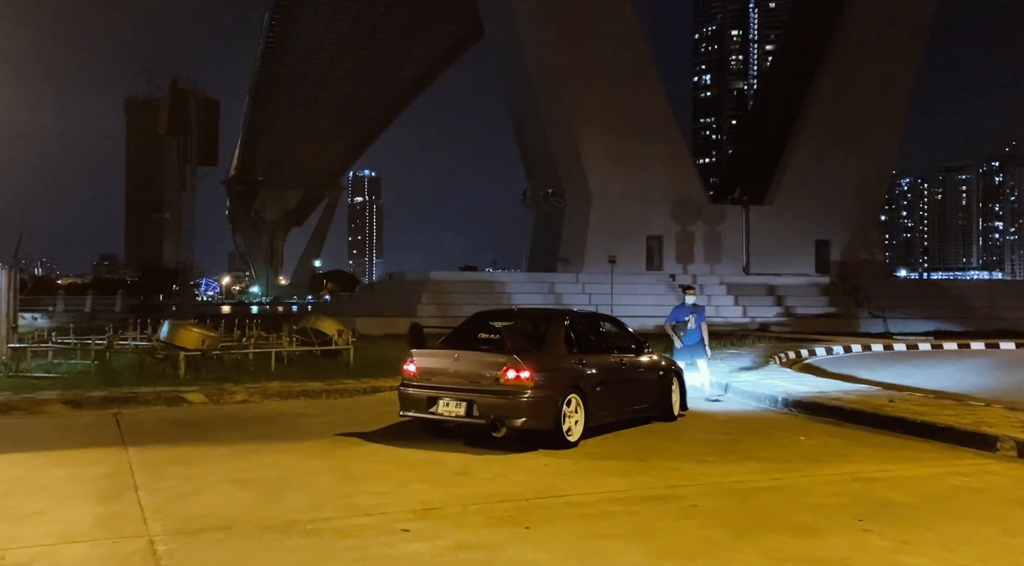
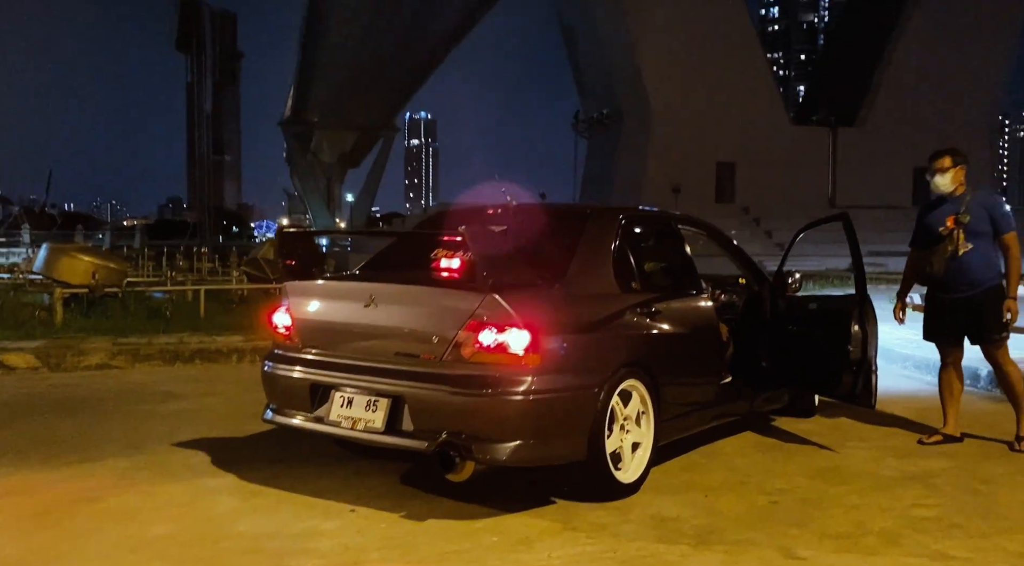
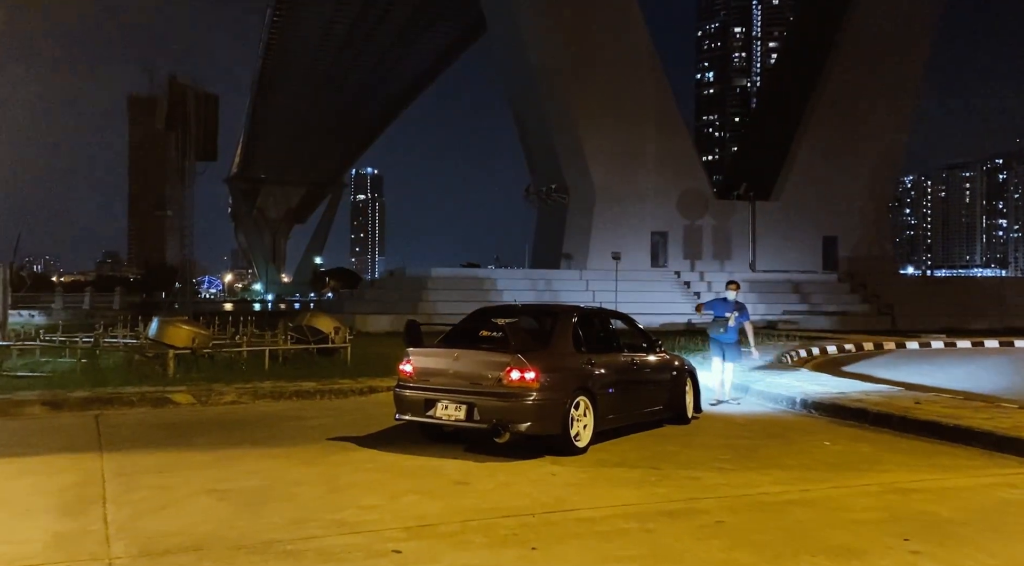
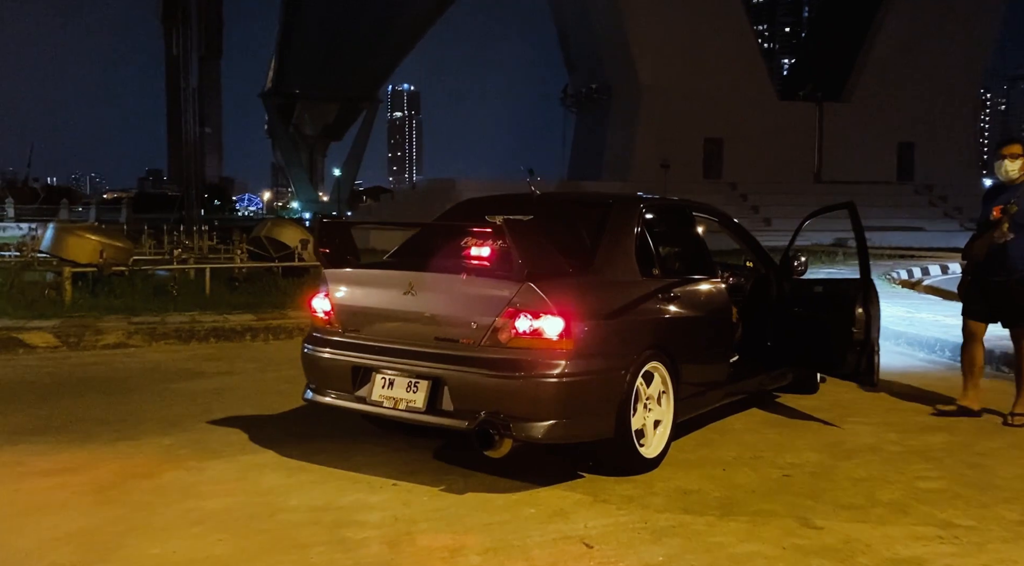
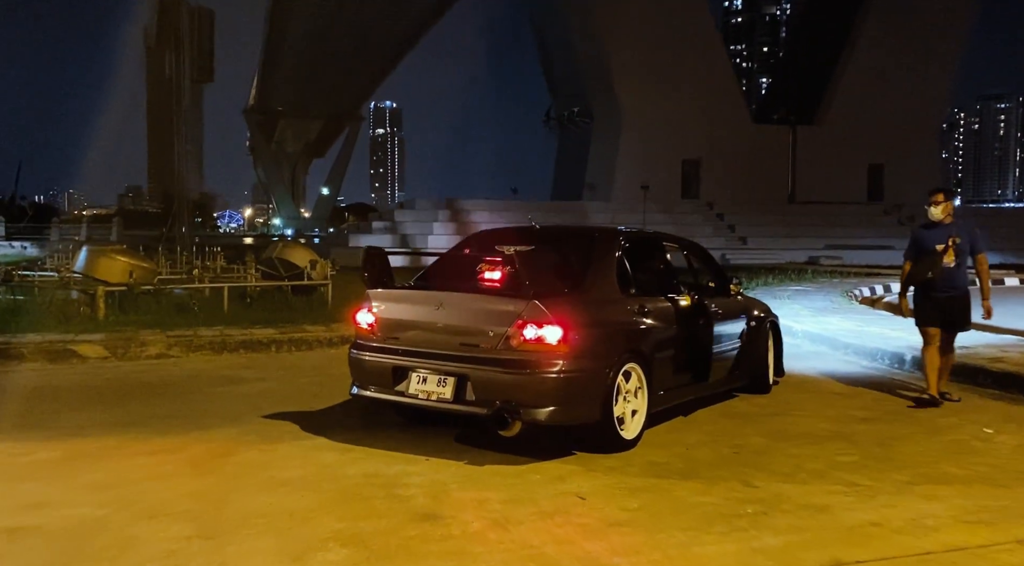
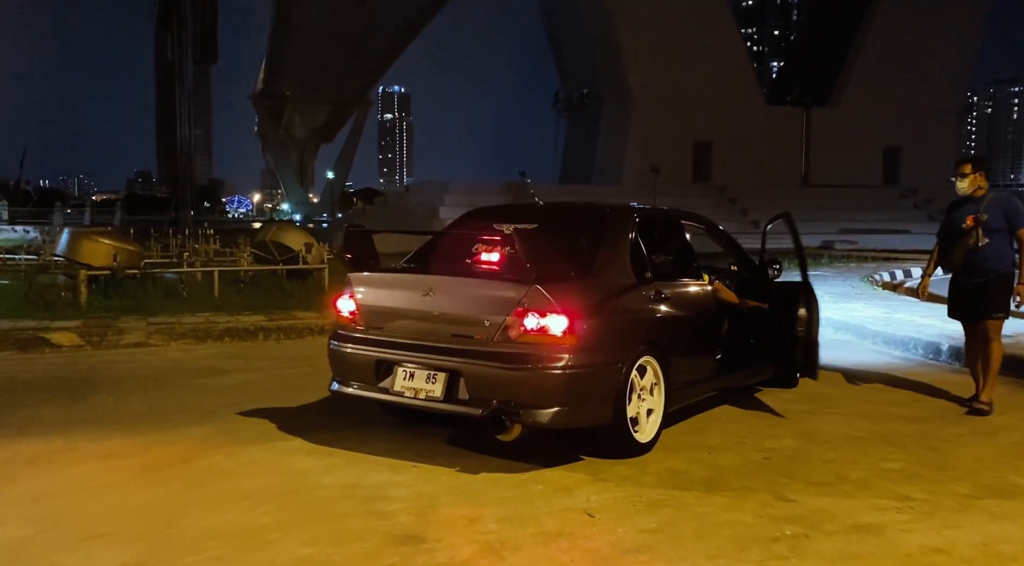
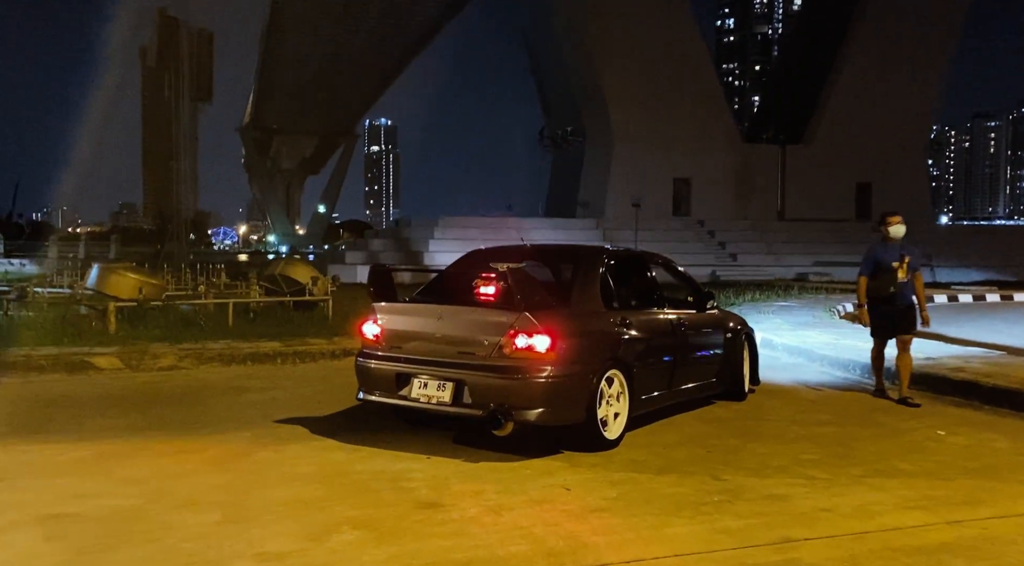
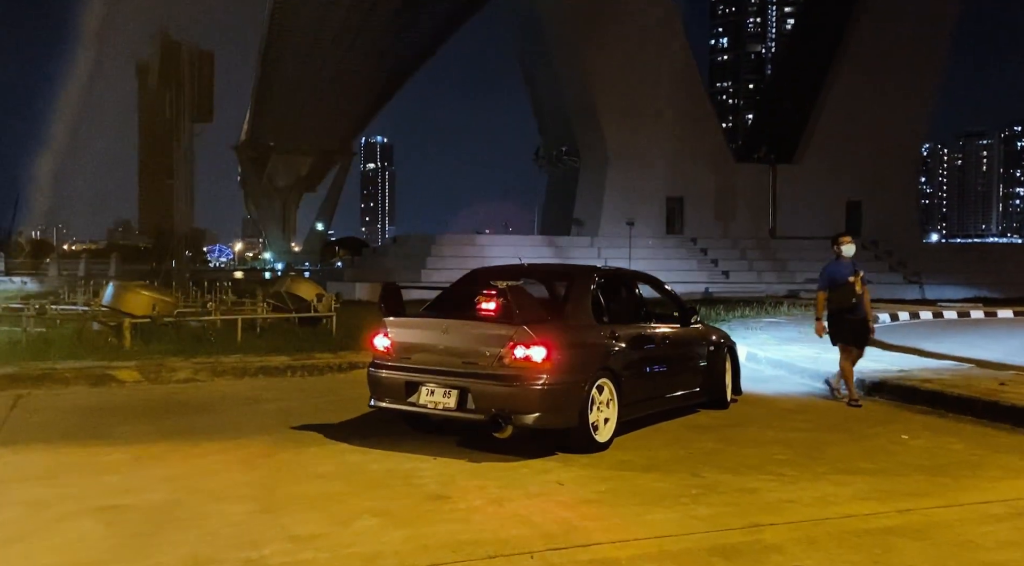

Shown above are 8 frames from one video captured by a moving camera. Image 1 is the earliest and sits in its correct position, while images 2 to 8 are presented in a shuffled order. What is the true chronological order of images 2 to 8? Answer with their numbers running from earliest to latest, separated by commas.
3, 8, 7, 5, 6, 4, 2
